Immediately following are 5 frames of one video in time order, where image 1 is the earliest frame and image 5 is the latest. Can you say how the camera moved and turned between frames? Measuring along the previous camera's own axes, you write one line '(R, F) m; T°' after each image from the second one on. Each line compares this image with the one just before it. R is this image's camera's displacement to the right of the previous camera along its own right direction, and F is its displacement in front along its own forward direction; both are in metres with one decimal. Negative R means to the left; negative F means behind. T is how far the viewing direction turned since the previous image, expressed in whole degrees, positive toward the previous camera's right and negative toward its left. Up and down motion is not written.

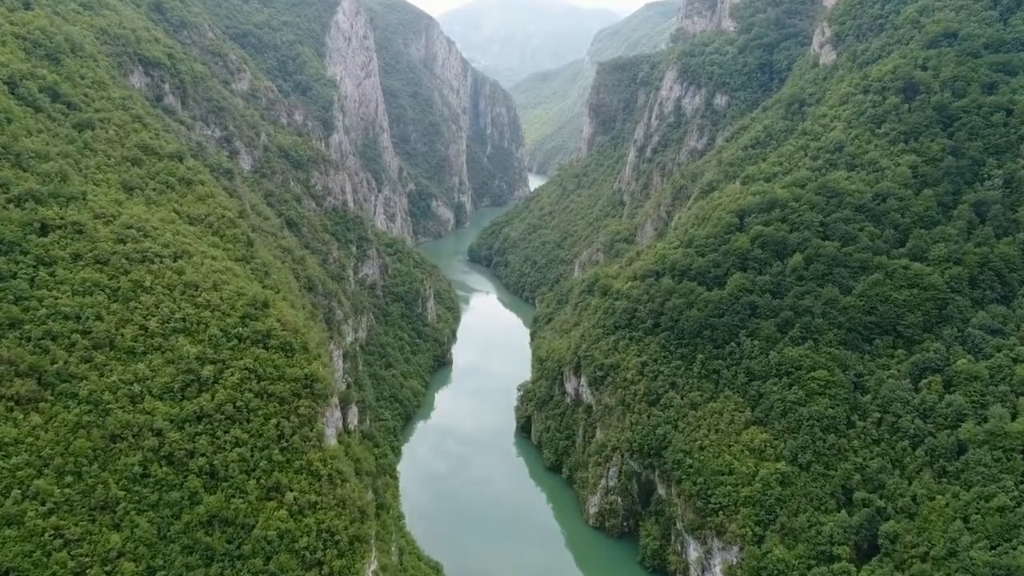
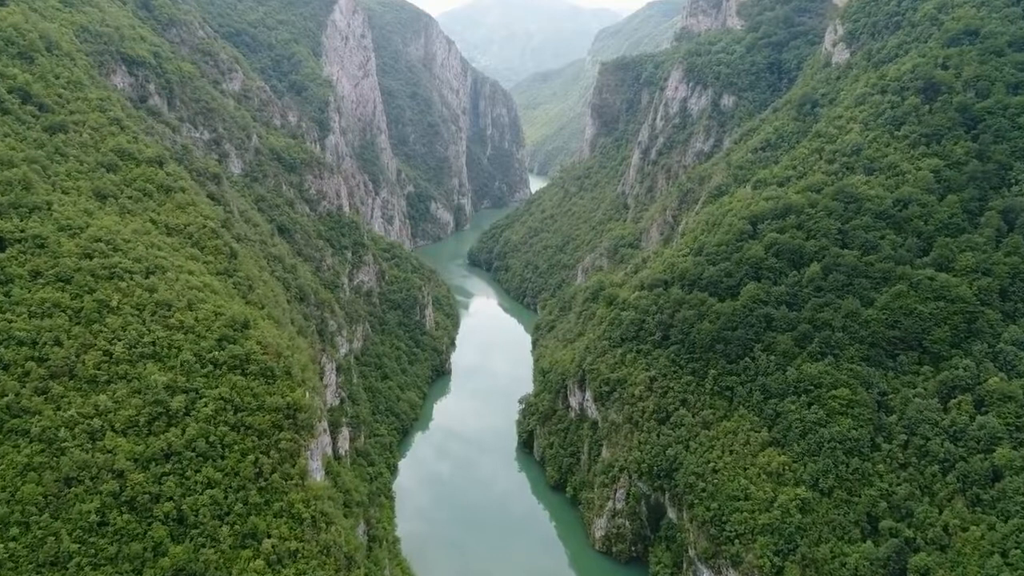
(-0.1, +2.1) m; 0°
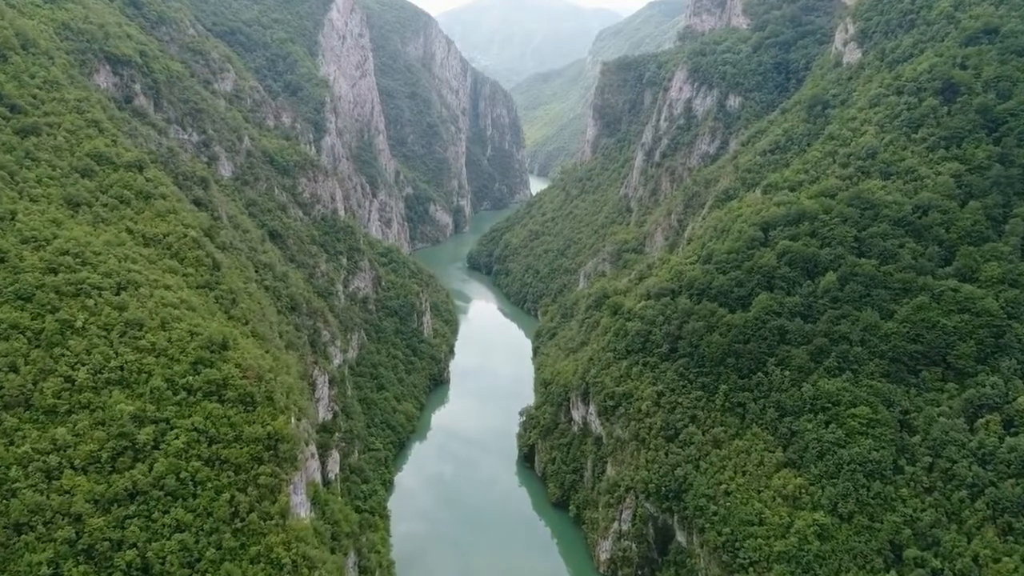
(0.0, +1.8) m; 0°
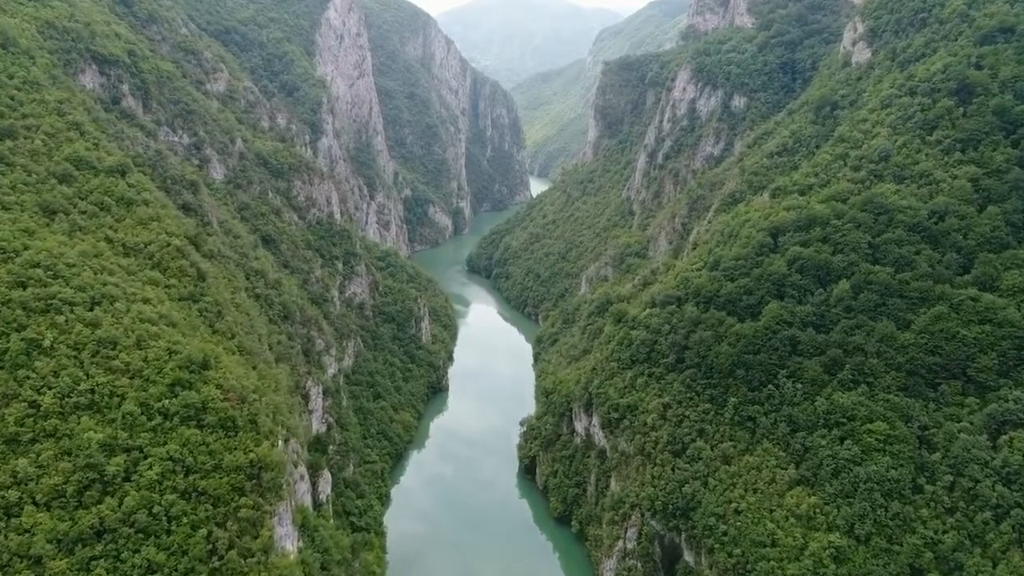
(0.0, +1.4) m; 0°
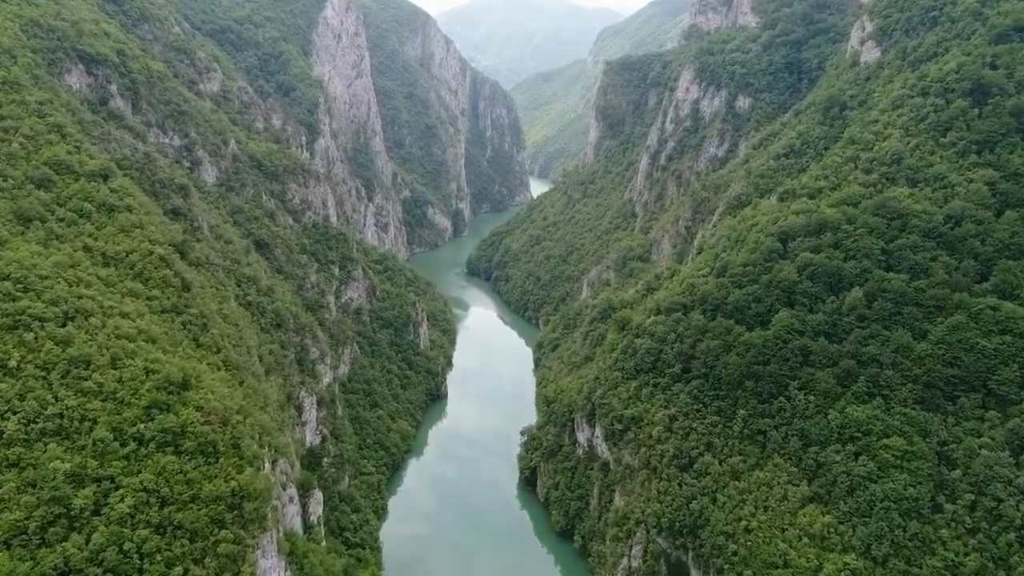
(0.0, +1.2) m; 0°
